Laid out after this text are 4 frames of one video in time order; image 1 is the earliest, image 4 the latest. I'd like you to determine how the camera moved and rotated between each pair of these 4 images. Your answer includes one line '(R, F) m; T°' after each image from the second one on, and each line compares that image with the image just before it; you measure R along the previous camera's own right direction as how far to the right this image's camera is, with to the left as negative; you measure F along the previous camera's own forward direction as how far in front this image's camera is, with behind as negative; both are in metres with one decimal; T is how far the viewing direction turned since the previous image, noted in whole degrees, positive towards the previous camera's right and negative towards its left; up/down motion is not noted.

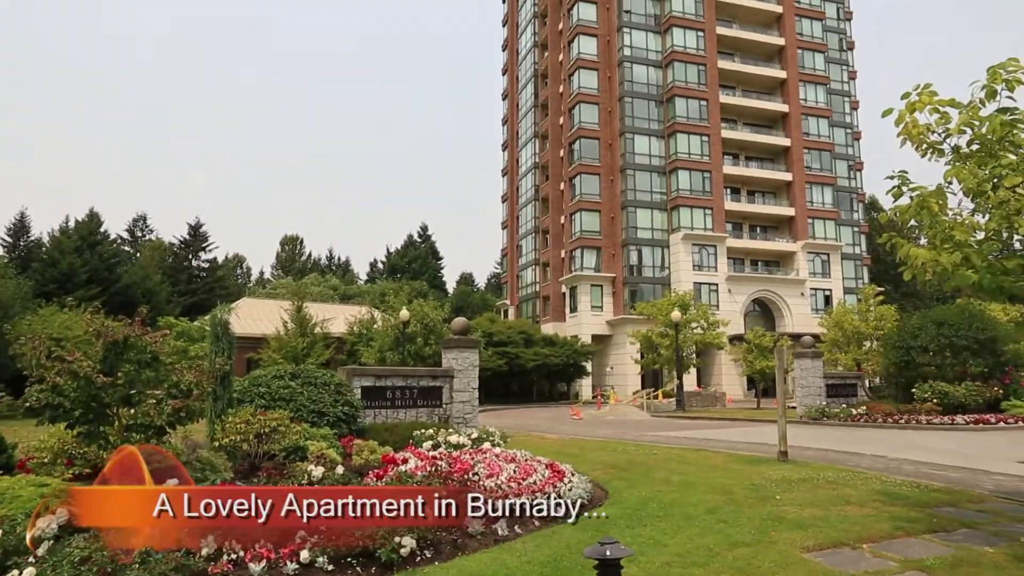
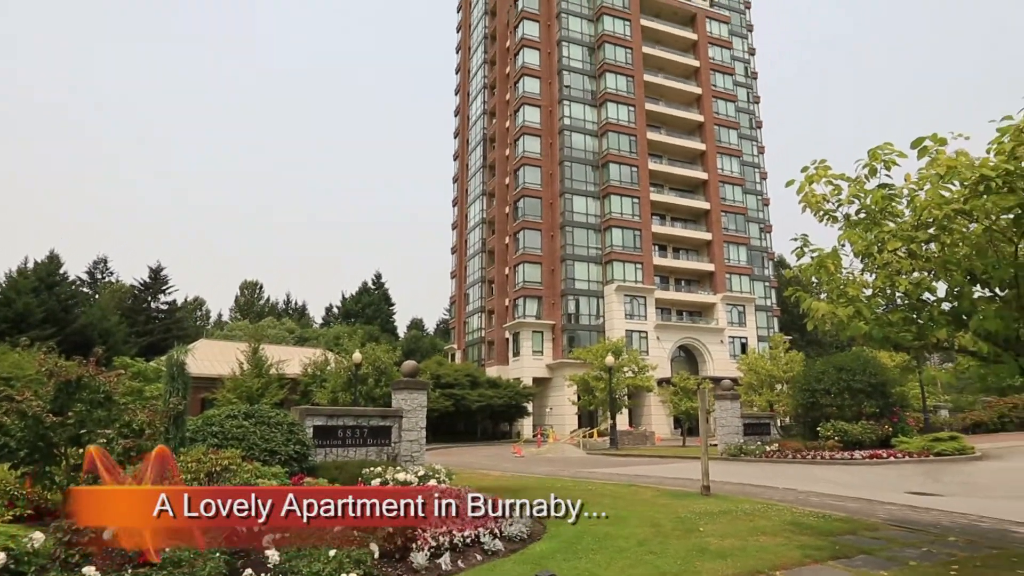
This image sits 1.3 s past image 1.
(+0.1, -0.7) m; +4°
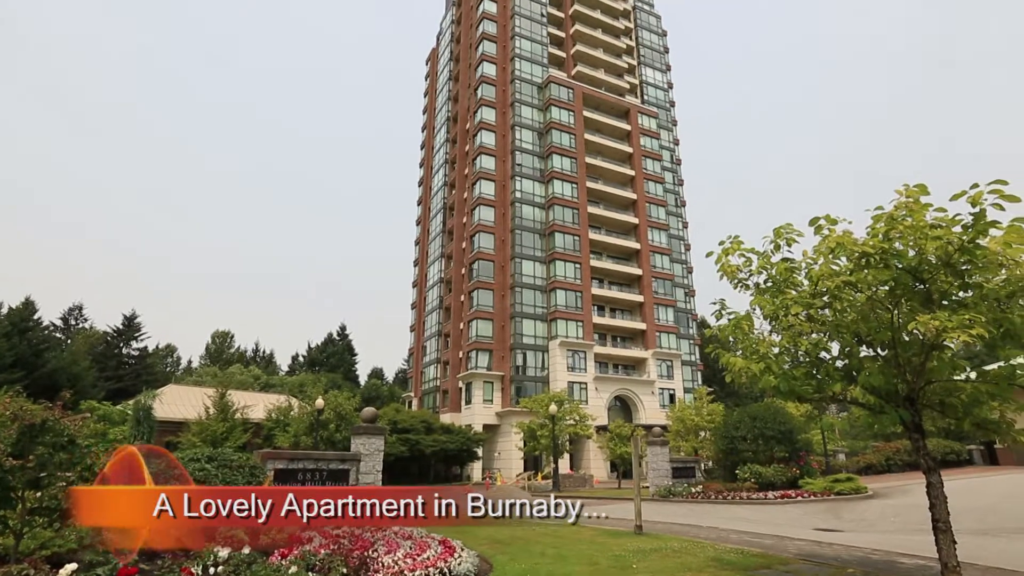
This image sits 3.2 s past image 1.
(-0.1, -1.0) m; +5°
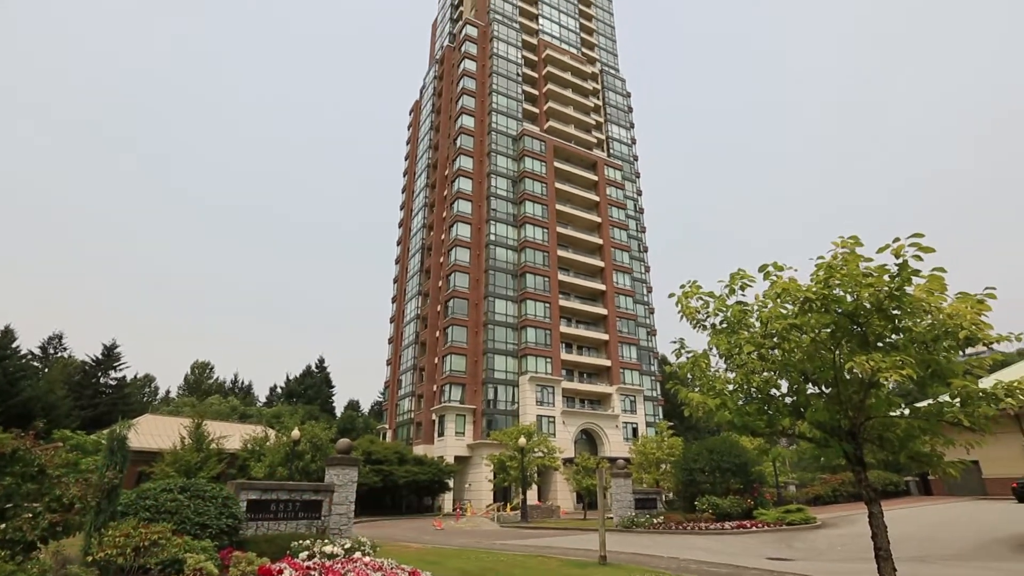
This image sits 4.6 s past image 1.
(-0.2, -0.6) m; +3°
